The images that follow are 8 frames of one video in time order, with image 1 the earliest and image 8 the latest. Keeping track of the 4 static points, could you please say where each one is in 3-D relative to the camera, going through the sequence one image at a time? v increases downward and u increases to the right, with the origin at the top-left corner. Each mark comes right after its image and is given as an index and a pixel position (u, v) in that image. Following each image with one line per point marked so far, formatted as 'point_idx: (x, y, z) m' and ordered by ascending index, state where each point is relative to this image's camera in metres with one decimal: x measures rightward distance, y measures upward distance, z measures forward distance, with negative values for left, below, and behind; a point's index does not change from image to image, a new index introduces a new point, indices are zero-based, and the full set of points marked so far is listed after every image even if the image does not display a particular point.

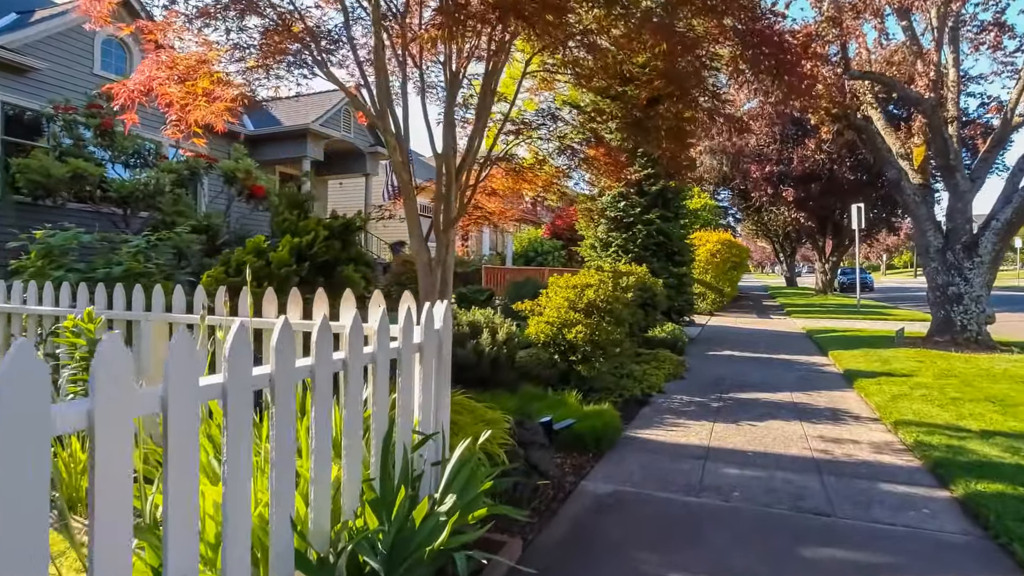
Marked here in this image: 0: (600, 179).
0: (+1.3, +1.5, +6.8) m
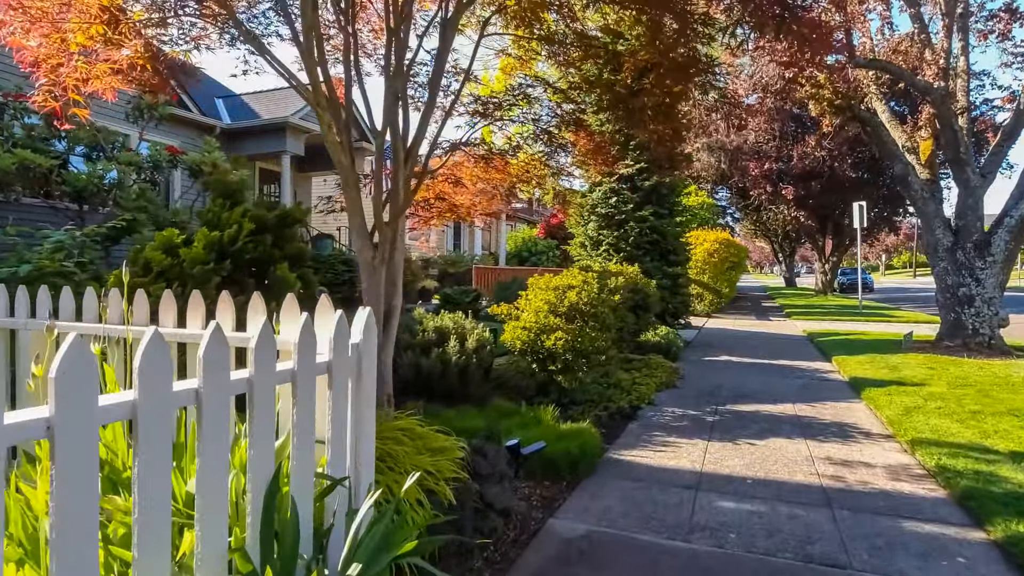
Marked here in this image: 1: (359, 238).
0: (+0.9, +1.5, +6.1) m
1: (-1.2, +0.4, +3.9) m
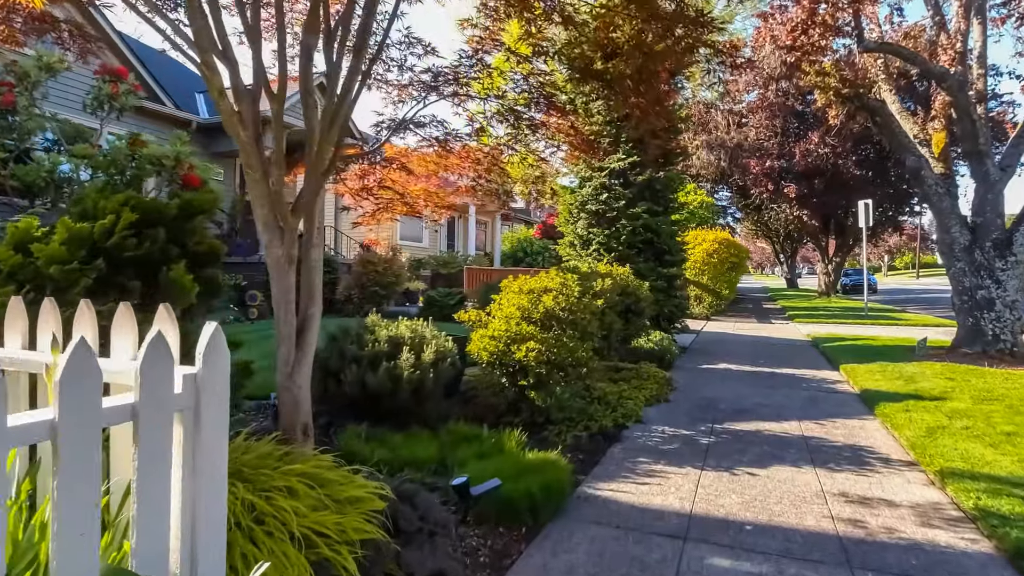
0: (+0.6, +1.4, +5.3) m
1: (-1.5, +0.4, +3.2) m
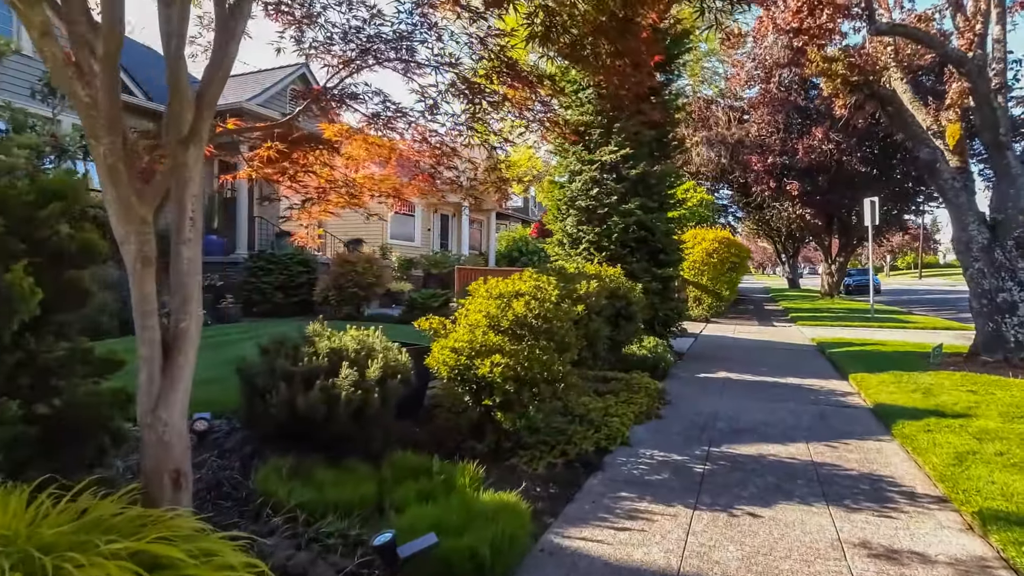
0: (+0.2, +1.4, +4.6) m
1: (-1.9, +0.3, +2.4) m
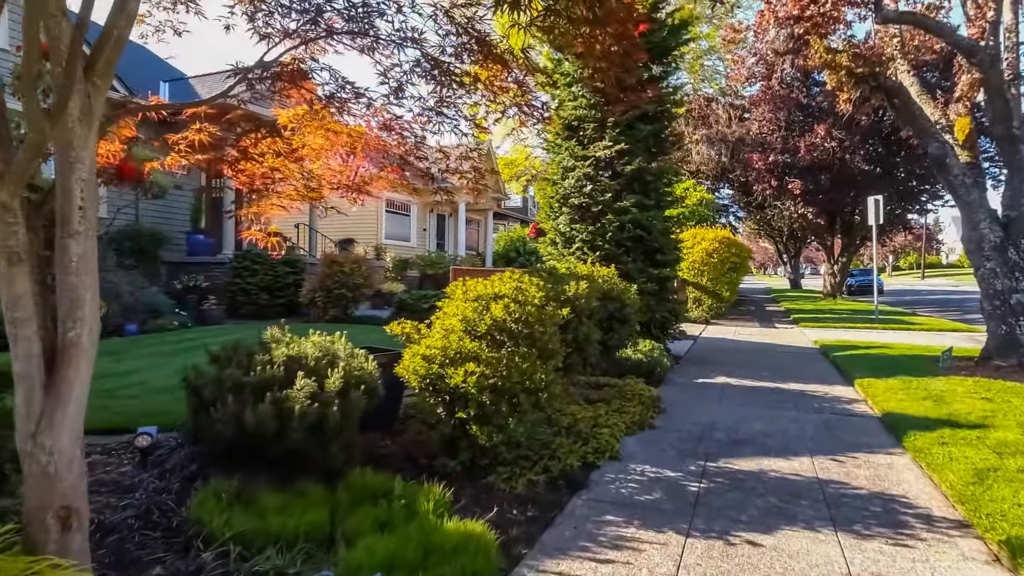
0: (0.0, +1.4, +4.2) m
1: (-2.1, +0.3, +2.0) m
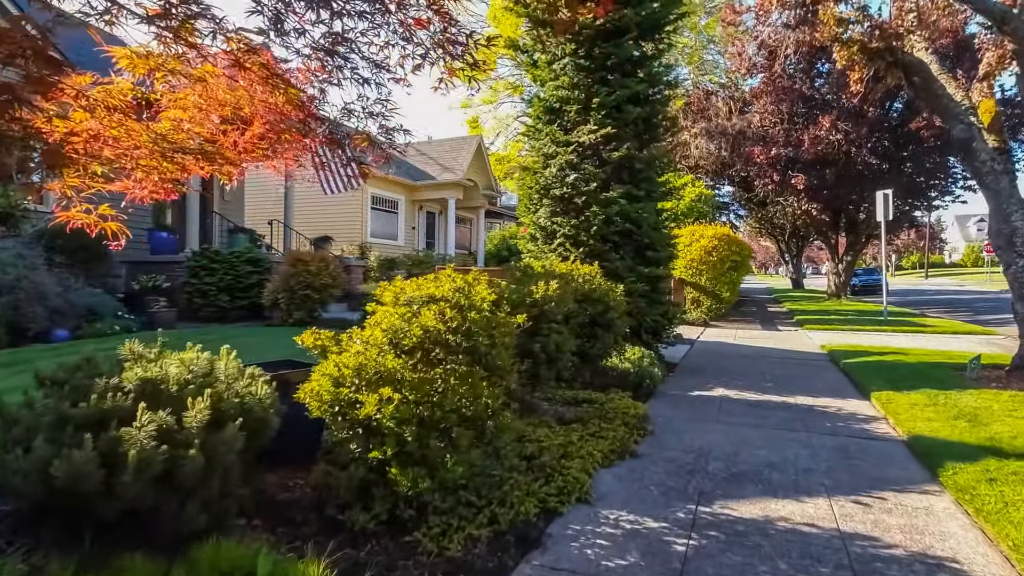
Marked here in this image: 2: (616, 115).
0: (-0.4, +1.4, +3.2) m
1: (-2.5, +0.3, +1.0) m
2: (+1.8, +3.0, +8.8) m
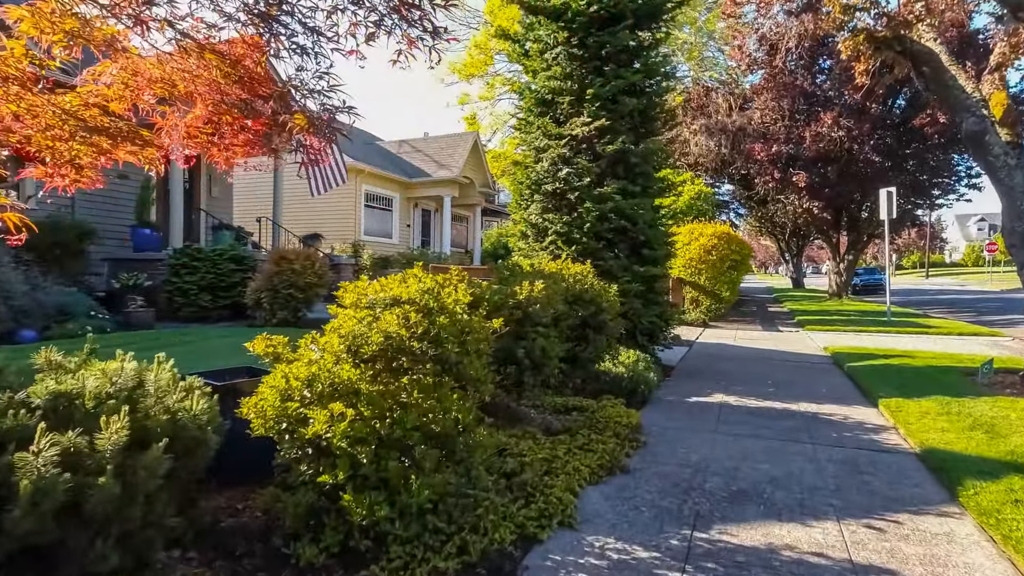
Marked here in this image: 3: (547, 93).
0: (-0.6, +1.4, +2.8) m
1: (-2.7, +0.3, +0.6) m
2: (+1.6, +3.0, +8.4) m
3: (+0.6, +3.3, +8.6) m
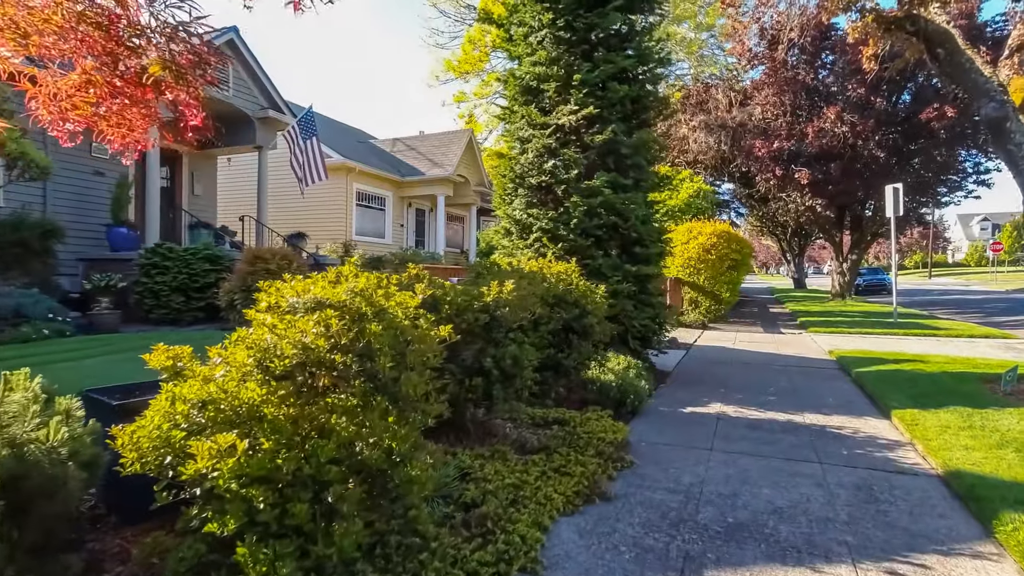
0: (-0.9, +1.4, +2.2) m
1: (-3.0, +0.3, +0.1) m
2: (+1.4, +3.0, +7.9) m
3: (+0.3, +3.3, +8.1) m
